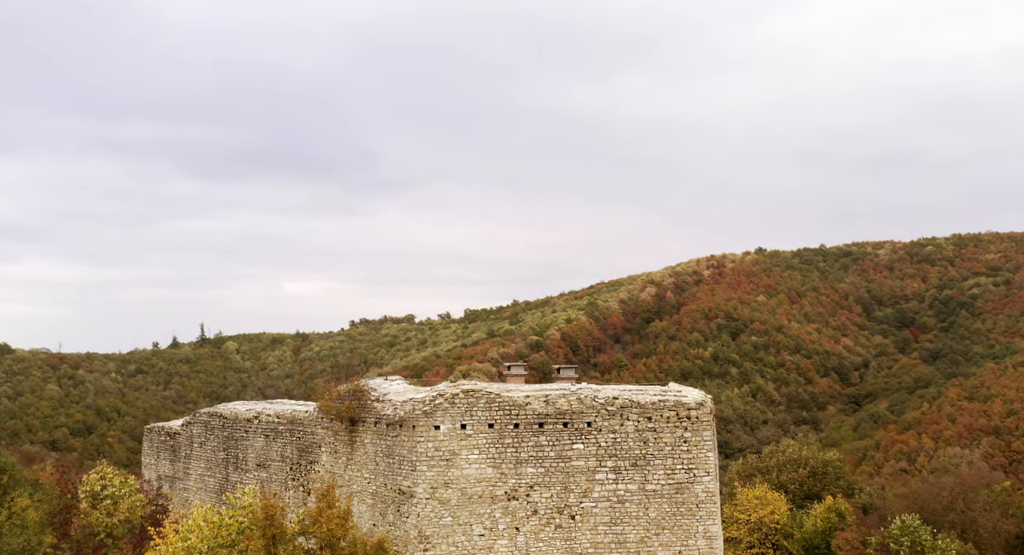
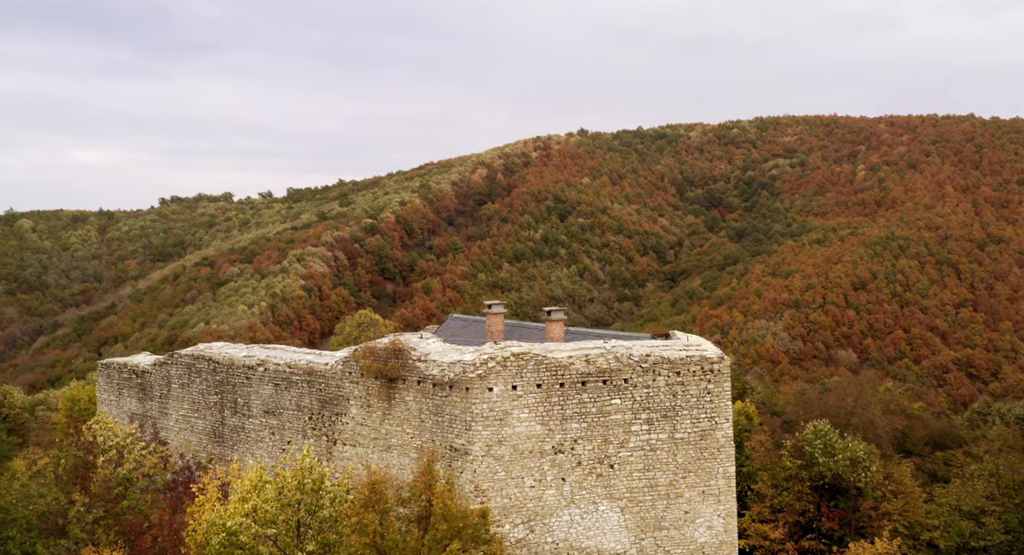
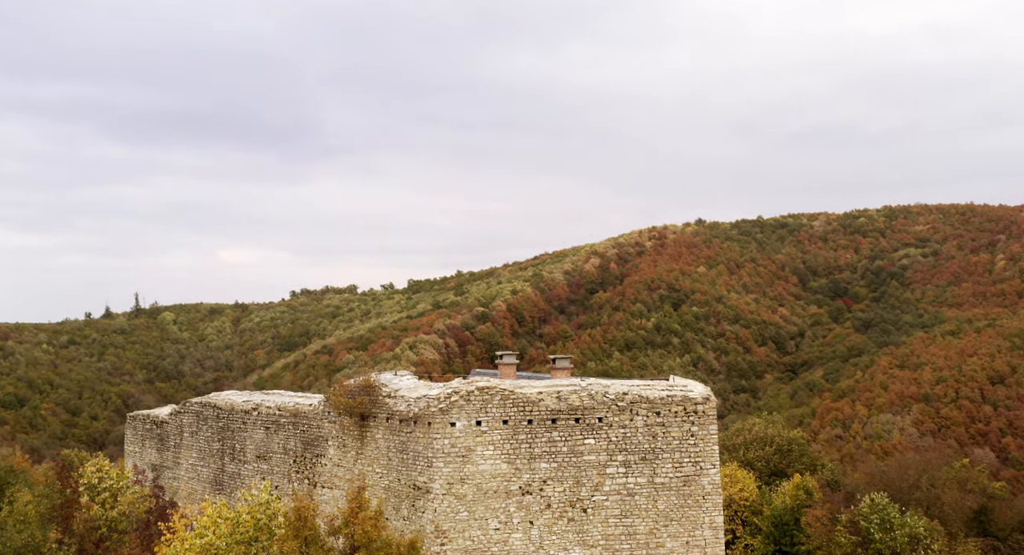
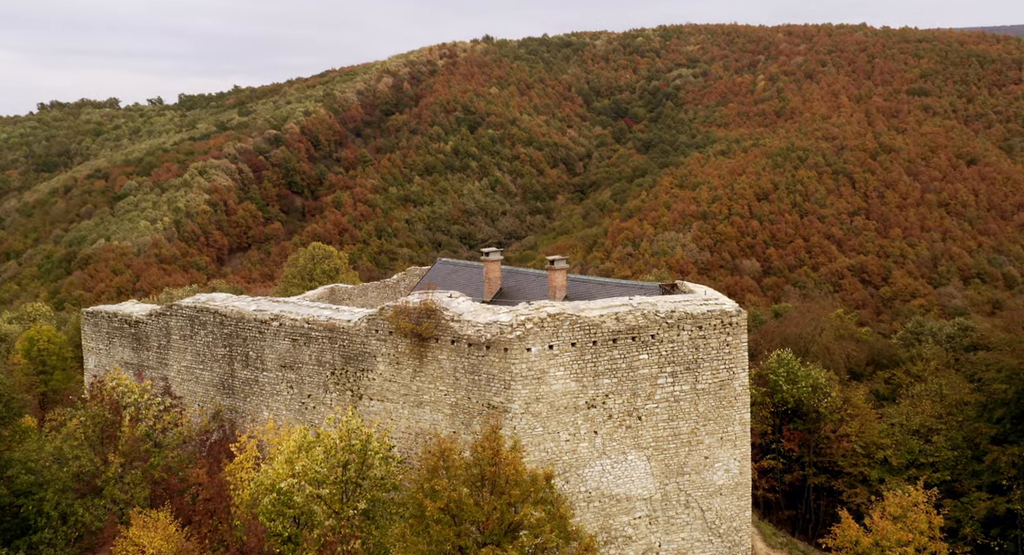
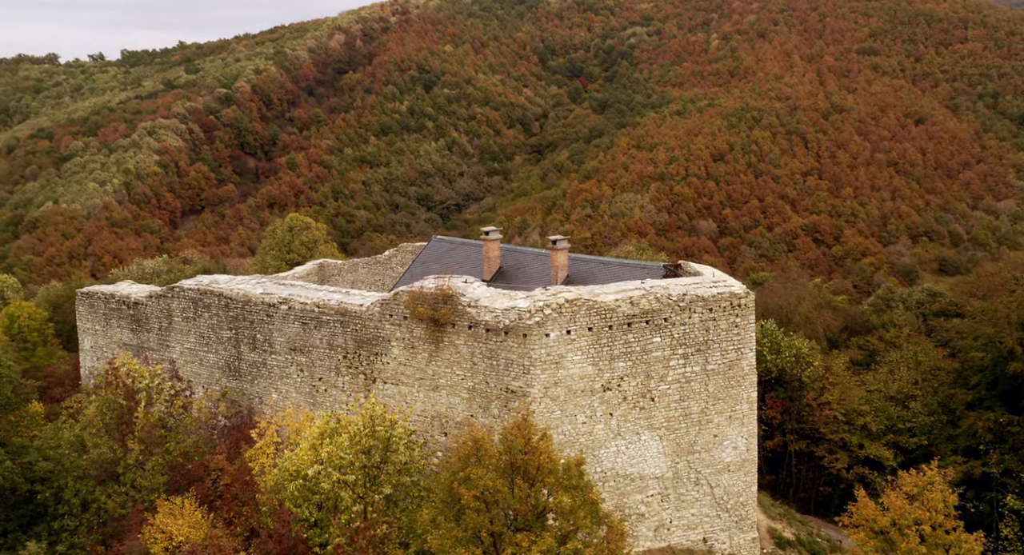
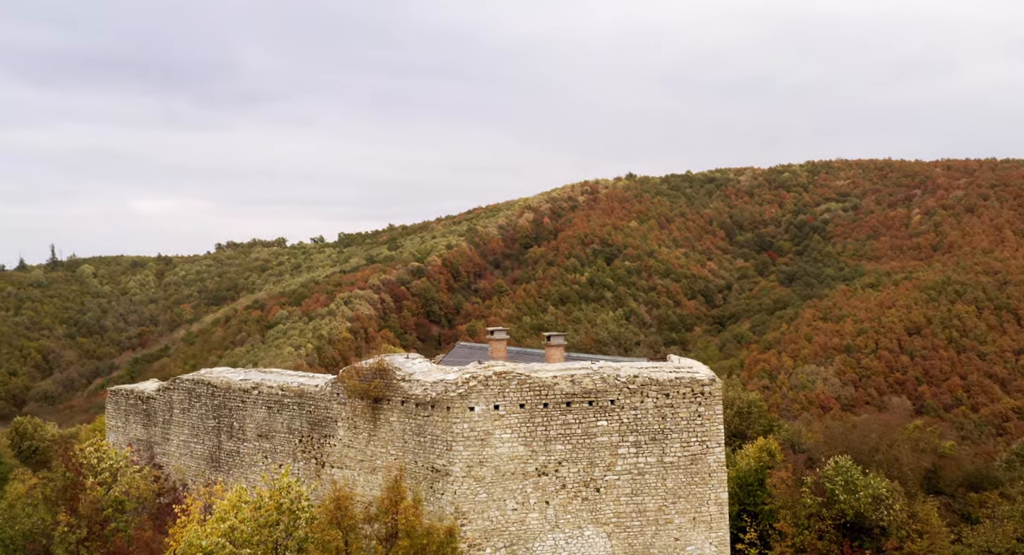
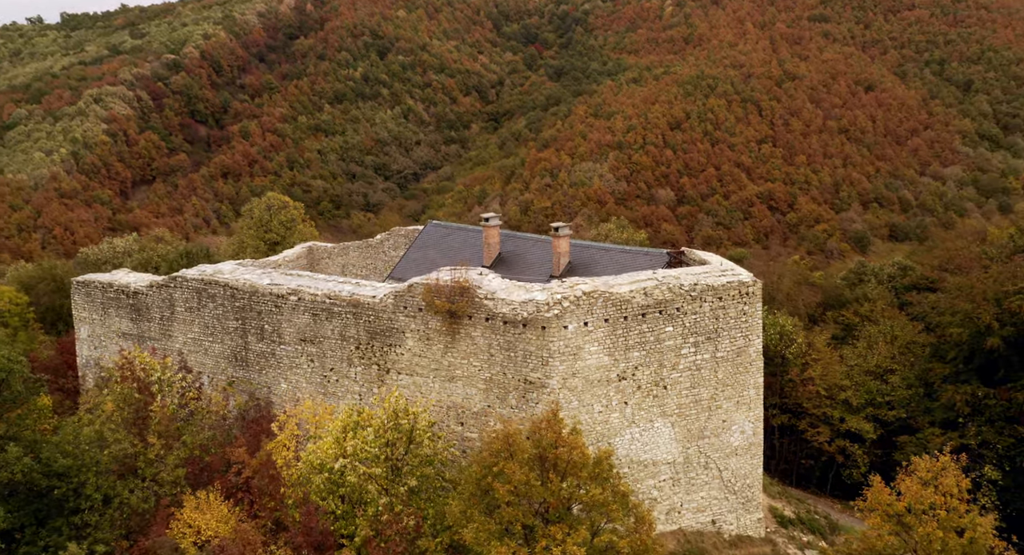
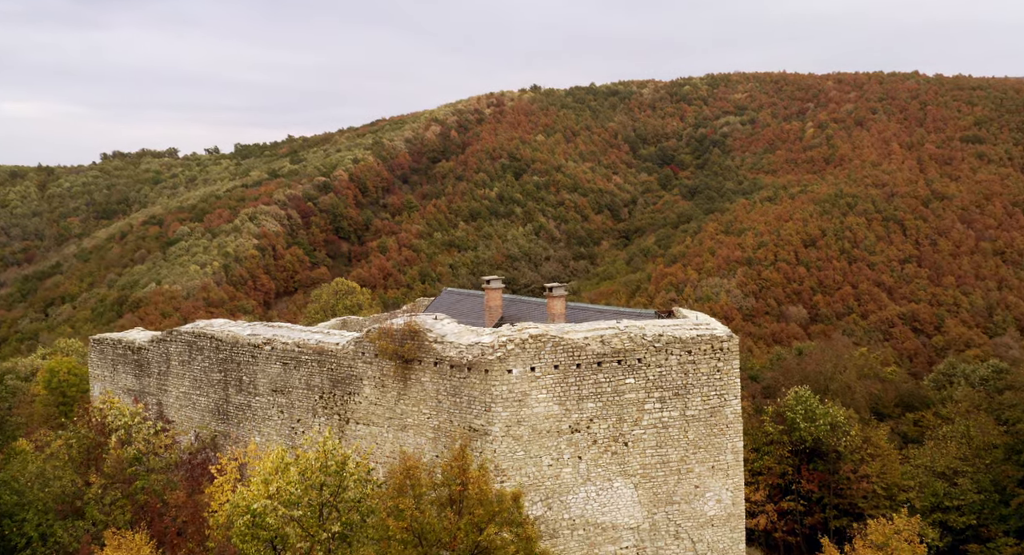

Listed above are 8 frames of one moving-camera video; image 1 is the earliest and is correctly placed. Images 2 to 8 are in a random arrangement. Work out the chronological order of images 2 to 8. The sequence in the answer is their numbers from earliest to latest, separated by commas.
3, 6, 2, 8, 4, 5, 7
